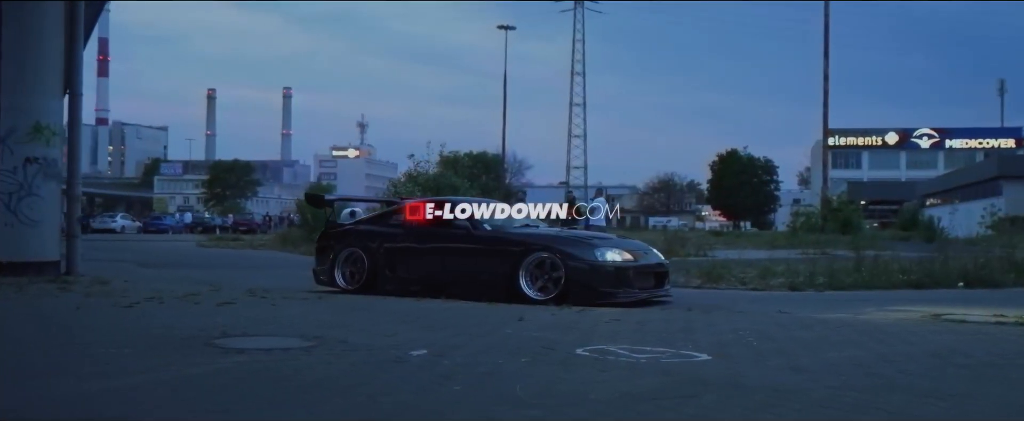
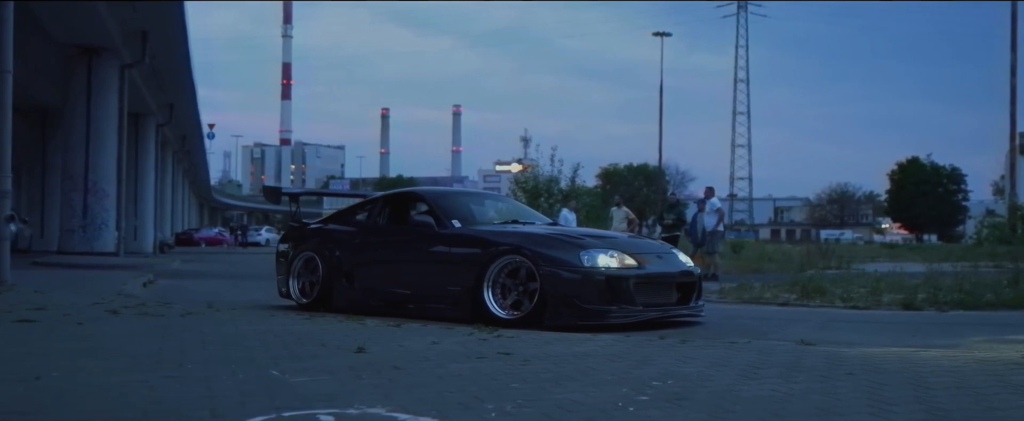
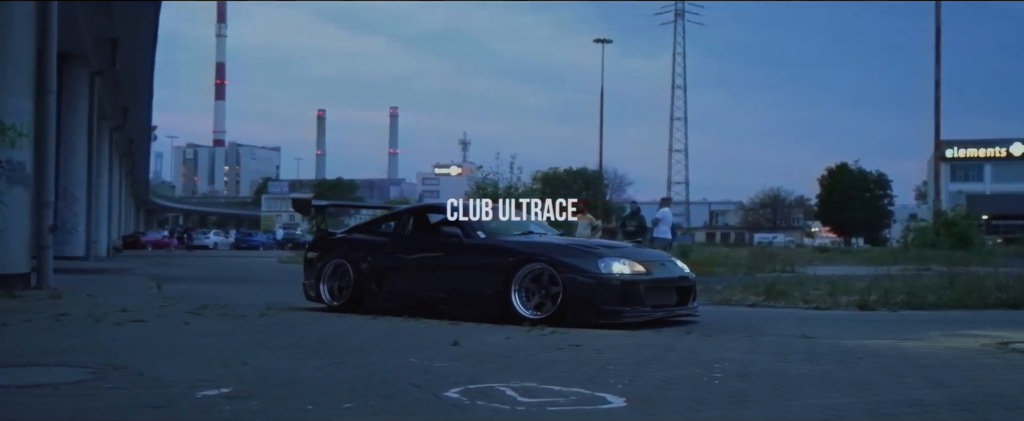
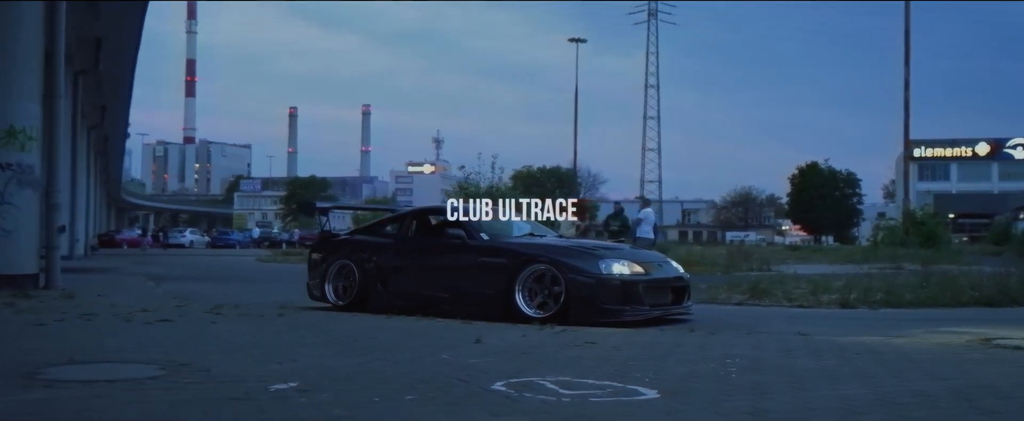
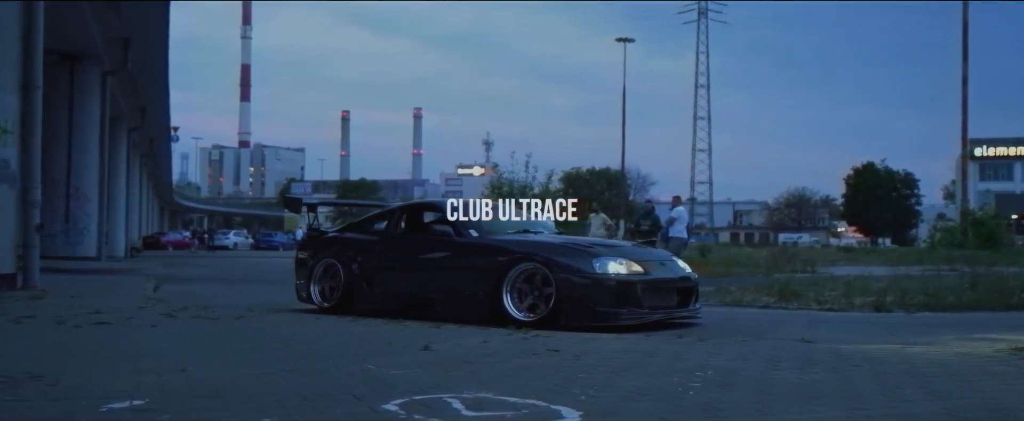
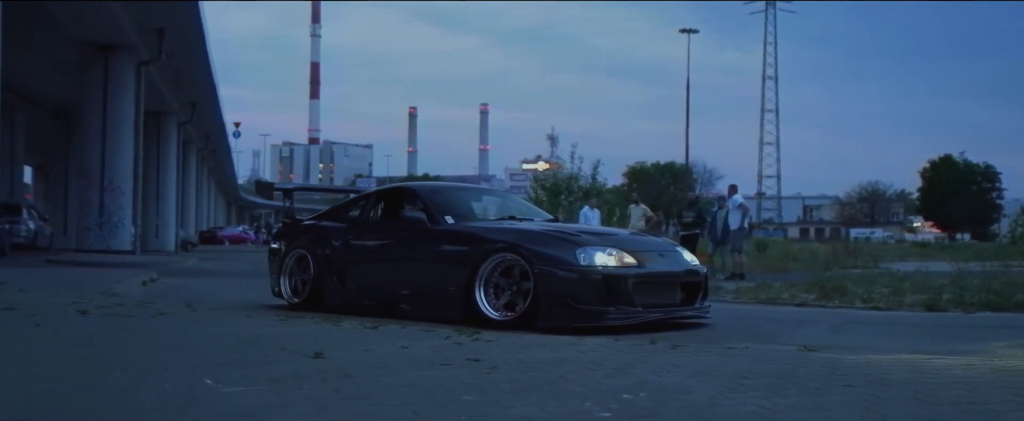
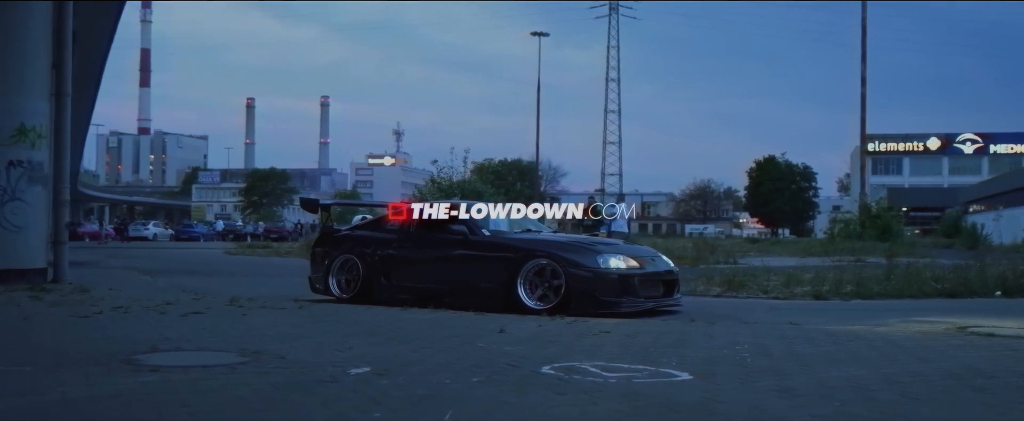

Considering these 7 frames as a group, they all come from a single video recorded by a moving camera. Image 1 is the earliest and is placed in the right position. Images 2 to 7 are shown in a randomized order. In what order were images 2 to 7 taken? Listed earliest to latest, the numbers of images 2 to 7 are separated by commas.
7, 4, 3, 5, 2, 6
